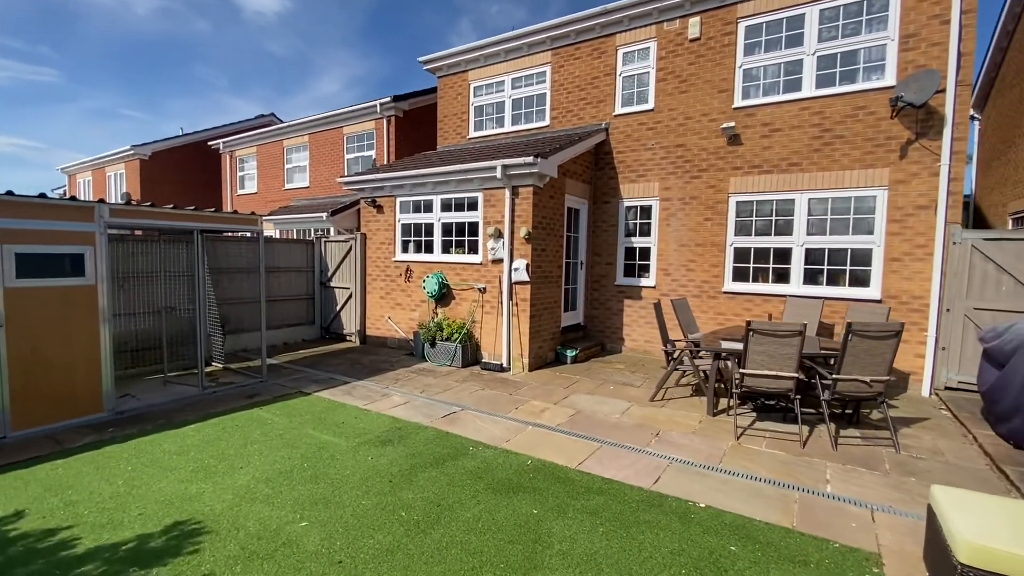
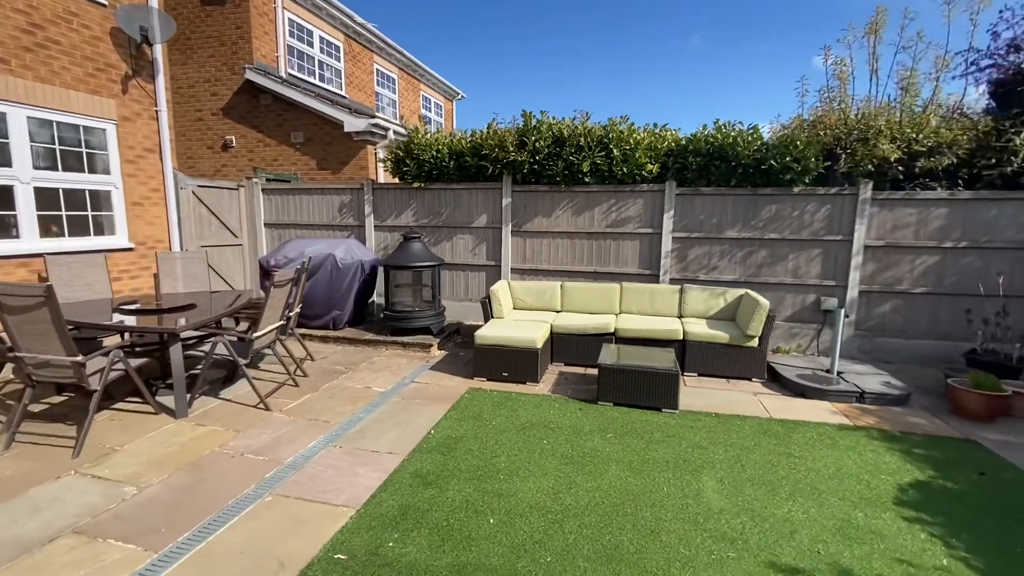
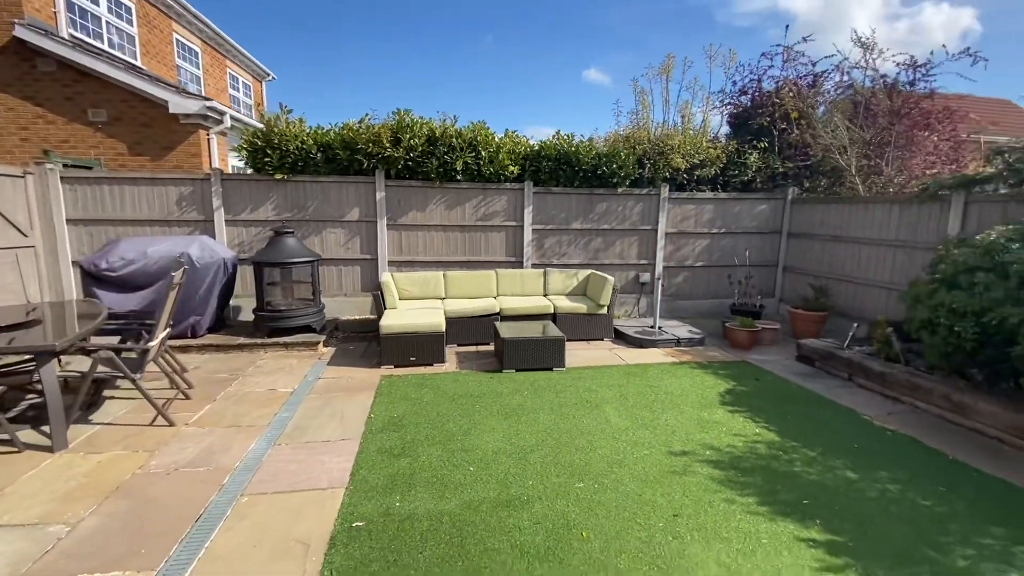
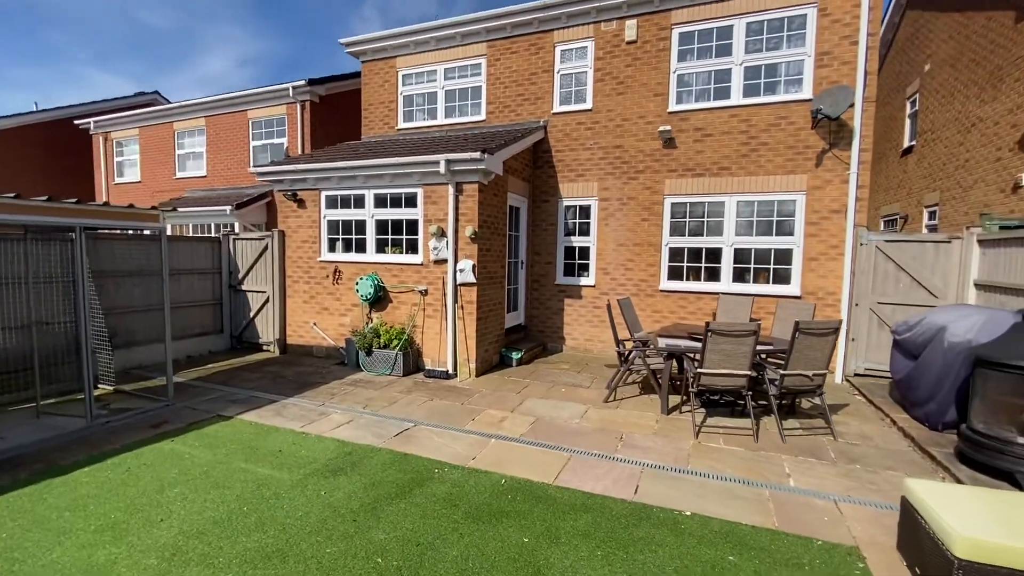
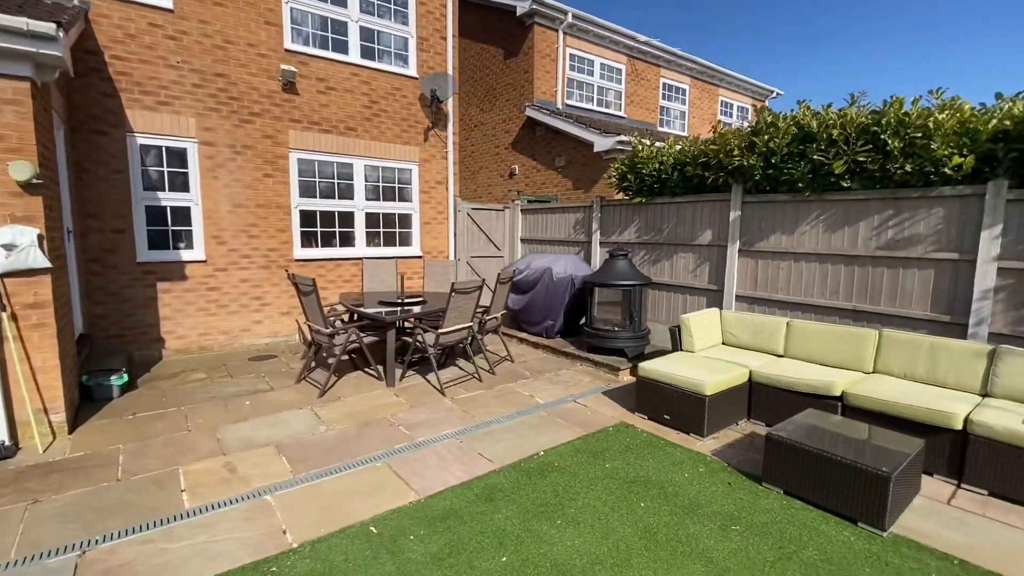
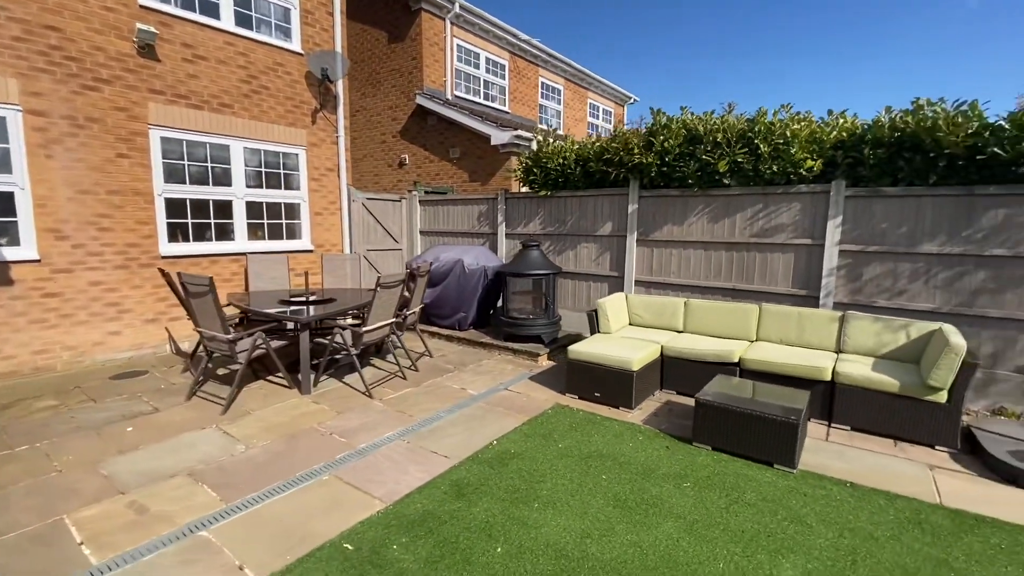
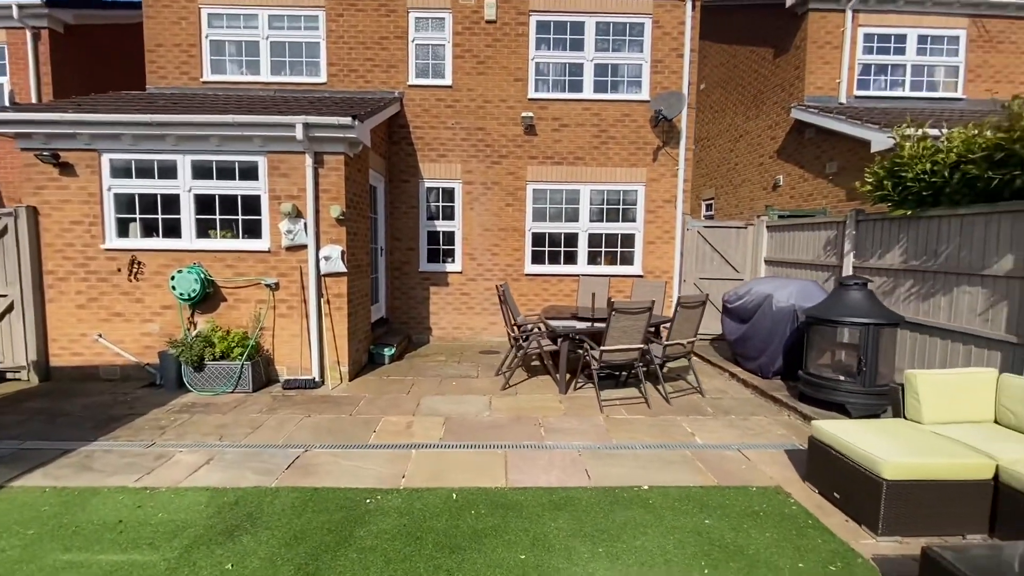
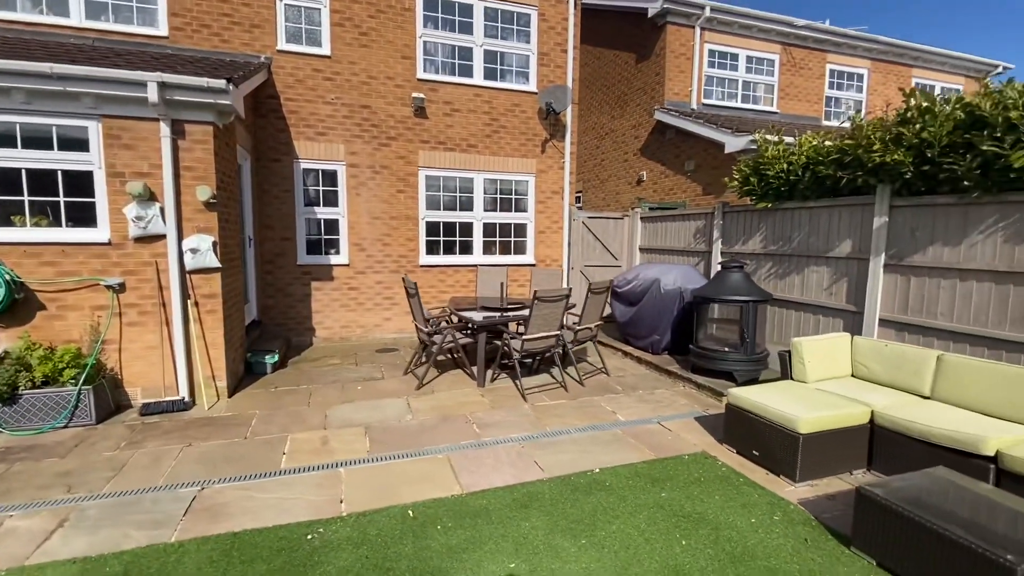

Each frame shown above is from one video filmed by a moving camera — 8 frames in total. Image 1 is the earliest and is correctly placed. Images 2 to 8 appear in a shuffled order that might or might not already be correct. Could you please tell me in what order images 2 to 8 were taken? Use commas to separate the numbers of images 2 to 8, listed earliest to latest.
4, 7, 8, 5, 6, 2, 3
